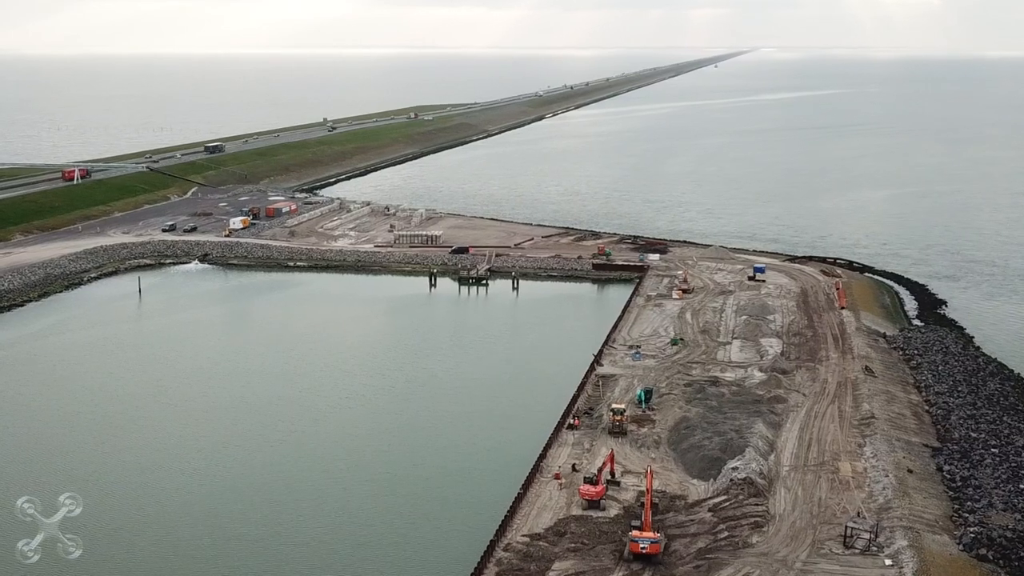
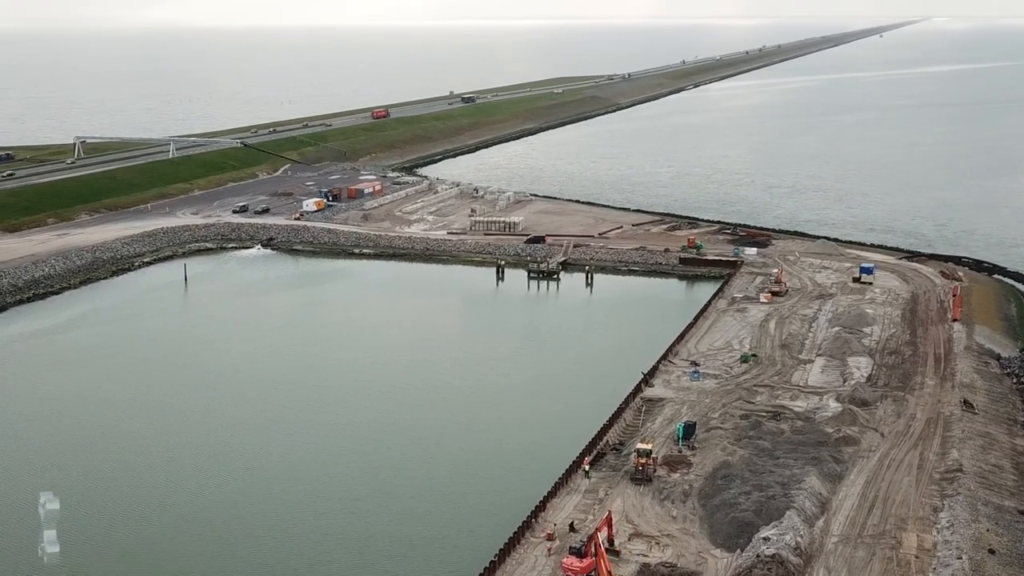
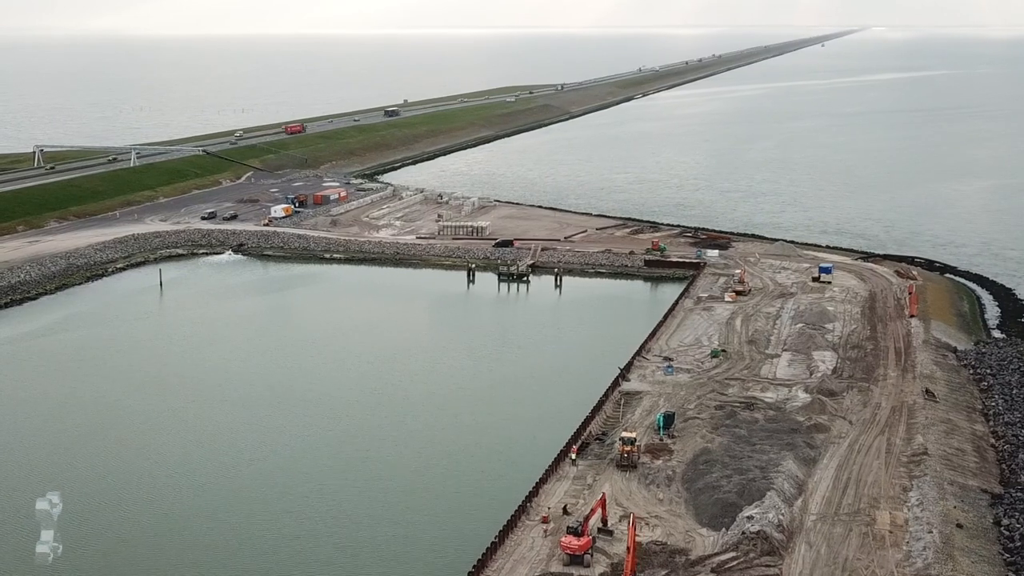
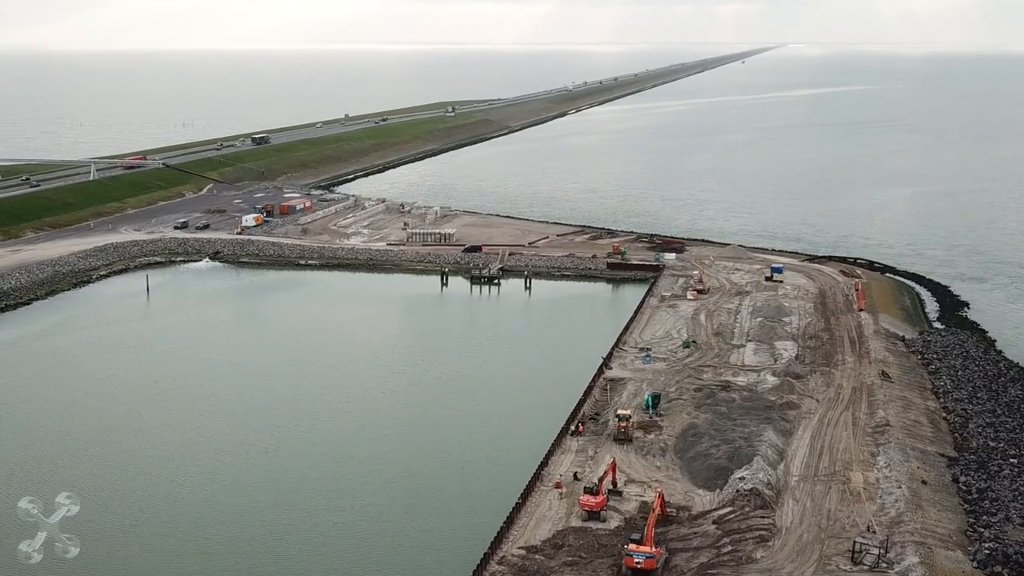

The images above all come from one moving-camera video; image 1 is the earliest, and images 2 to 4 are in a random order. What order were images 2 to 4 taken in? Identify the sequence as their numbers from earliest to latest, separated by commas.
4, 3, 2
